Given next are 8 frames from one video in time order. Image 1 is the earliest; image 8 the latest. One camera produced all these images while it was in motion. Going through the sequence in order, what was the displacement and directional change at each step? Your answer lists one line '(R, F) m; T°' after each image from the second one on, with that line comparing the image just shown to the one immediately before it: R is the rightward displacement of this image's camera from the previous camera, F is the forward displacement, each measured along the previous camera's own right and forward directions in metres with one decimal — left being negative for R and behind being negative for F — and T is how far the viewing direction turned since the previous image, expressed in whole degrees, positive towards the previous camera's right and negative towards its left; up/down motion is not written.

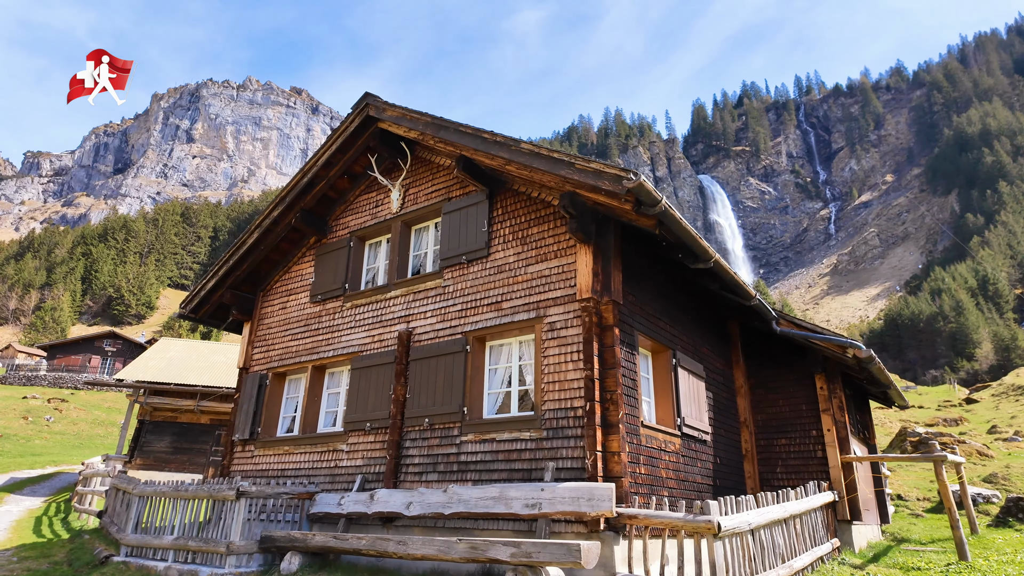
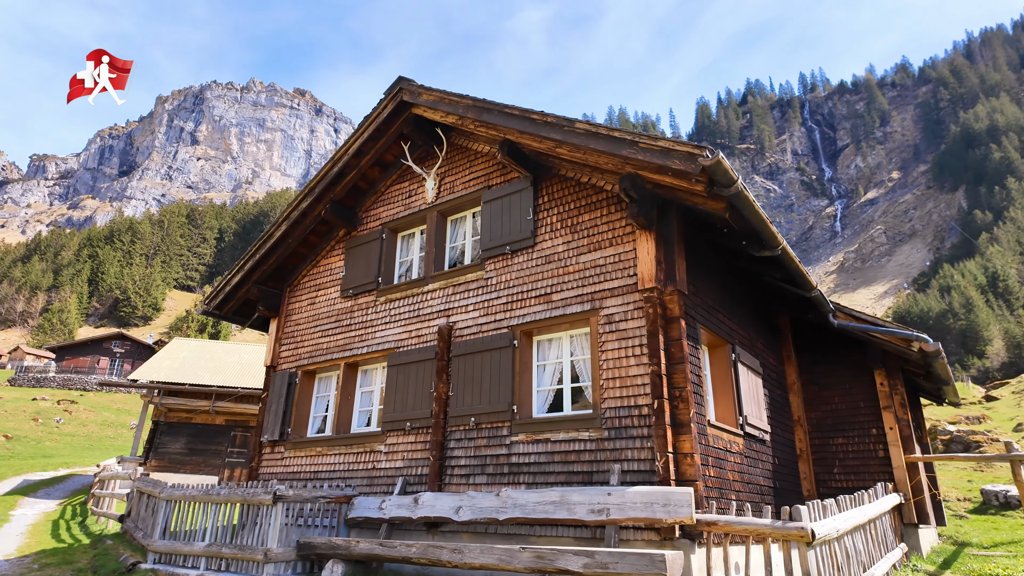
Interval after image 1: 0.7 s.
(-0.7, +0.5) m; 0°
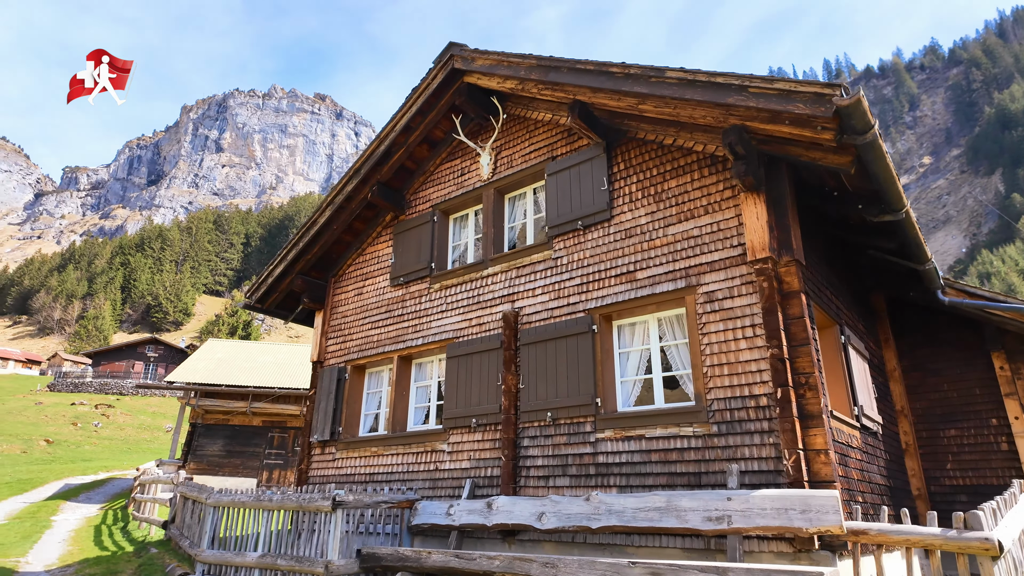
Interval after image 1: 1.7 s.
(-0.7, +0.9) m; -2°
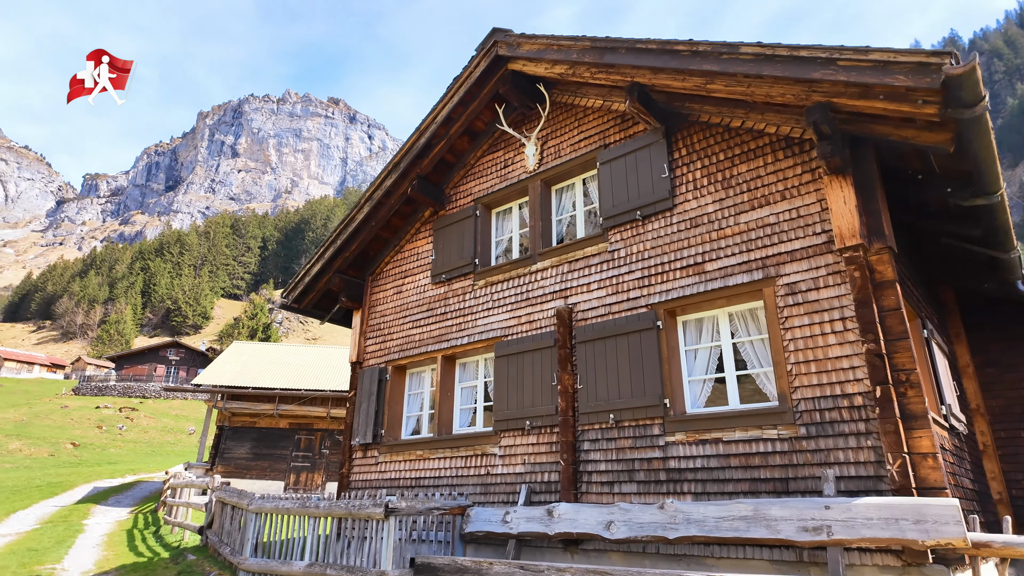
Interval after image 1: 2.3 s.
(-0.5, +0.4) m; -1°
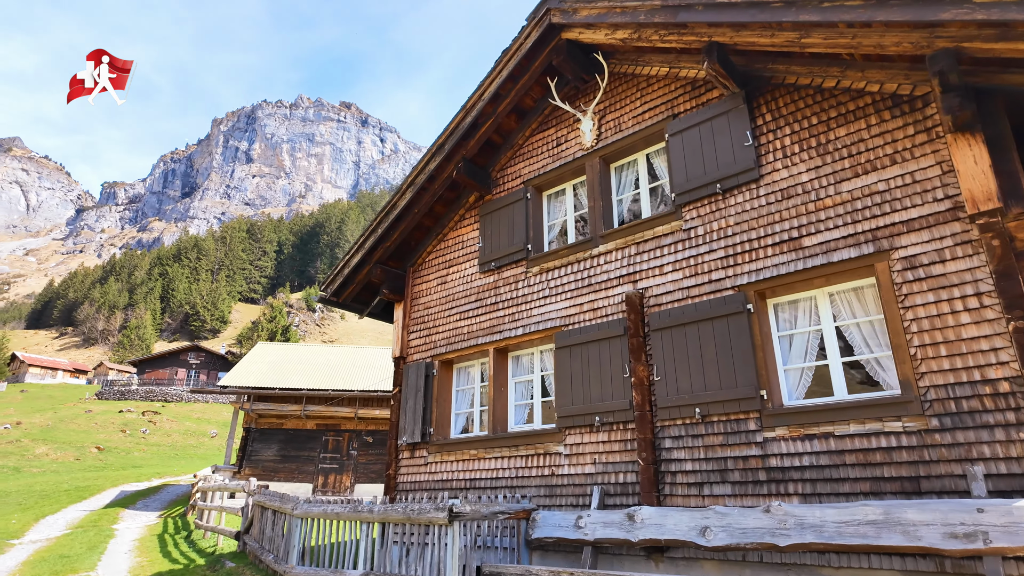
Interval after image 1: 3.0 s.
(-0.6, +0.6) m; -1°
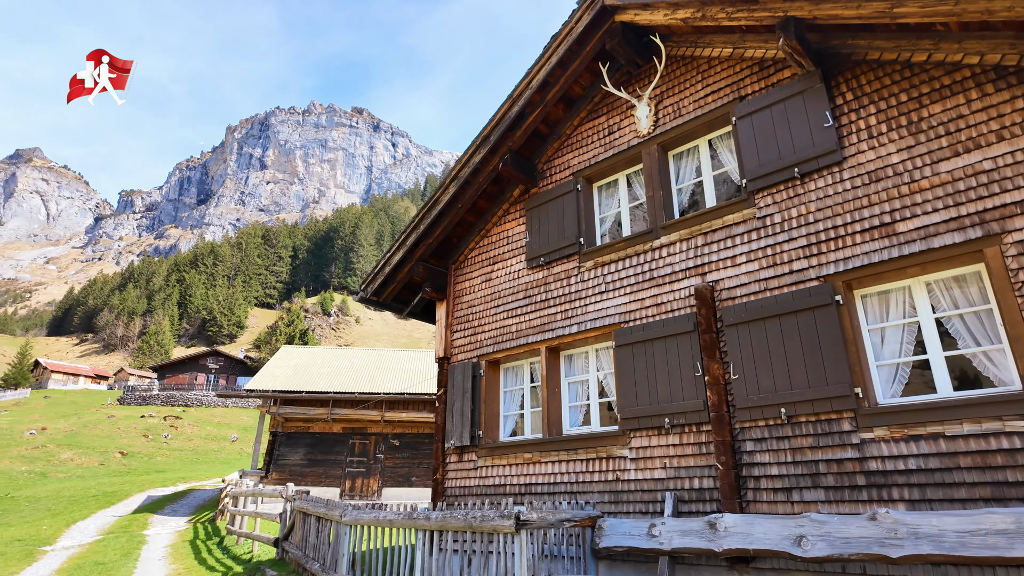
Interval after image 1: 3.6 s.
(-0.6, +0.4) m; -1°
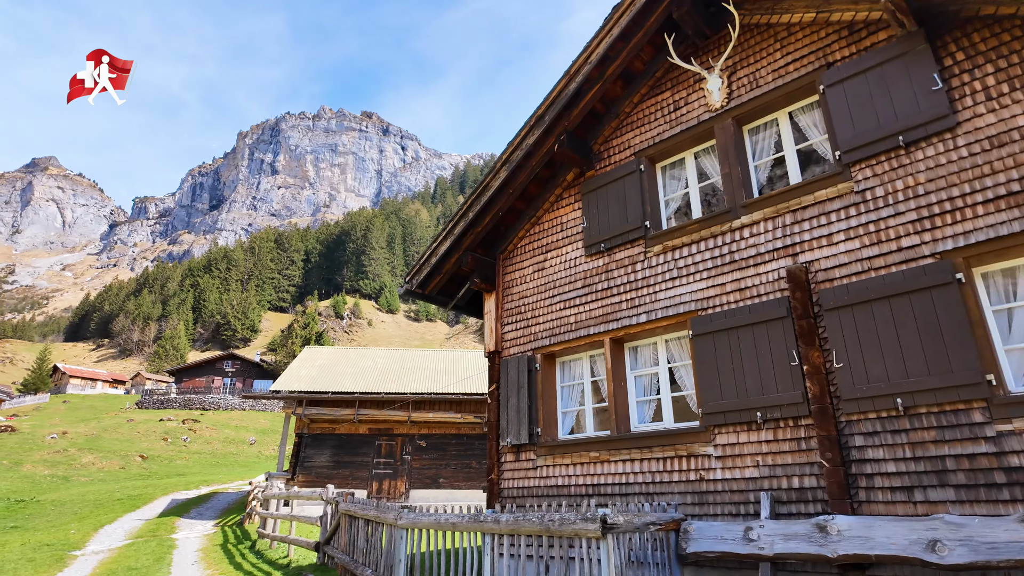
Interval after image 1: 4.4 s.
(-0.7, +0.5) m; -1°
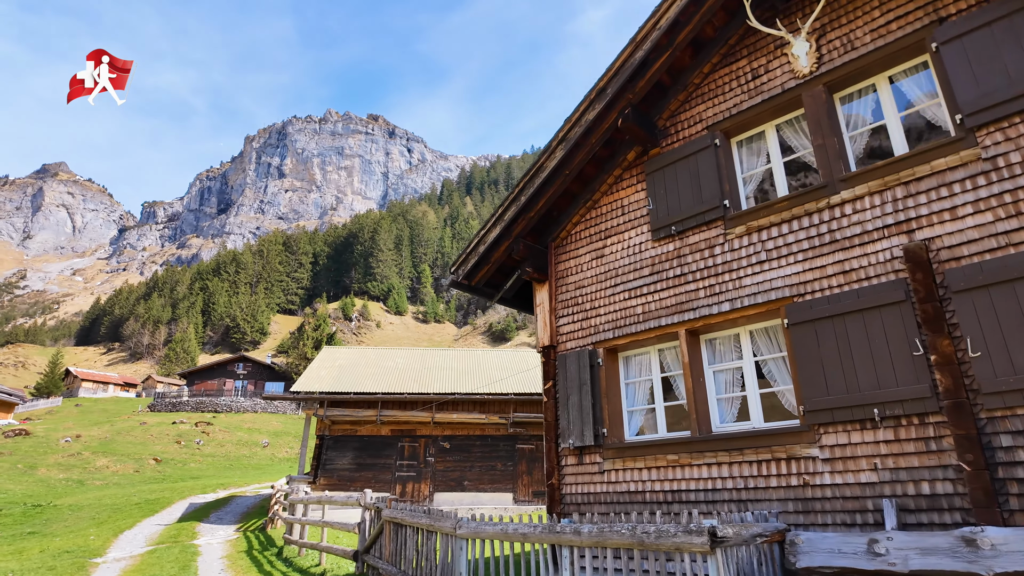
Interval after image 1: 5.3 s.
(-0.7, +0.7) m; -1°
